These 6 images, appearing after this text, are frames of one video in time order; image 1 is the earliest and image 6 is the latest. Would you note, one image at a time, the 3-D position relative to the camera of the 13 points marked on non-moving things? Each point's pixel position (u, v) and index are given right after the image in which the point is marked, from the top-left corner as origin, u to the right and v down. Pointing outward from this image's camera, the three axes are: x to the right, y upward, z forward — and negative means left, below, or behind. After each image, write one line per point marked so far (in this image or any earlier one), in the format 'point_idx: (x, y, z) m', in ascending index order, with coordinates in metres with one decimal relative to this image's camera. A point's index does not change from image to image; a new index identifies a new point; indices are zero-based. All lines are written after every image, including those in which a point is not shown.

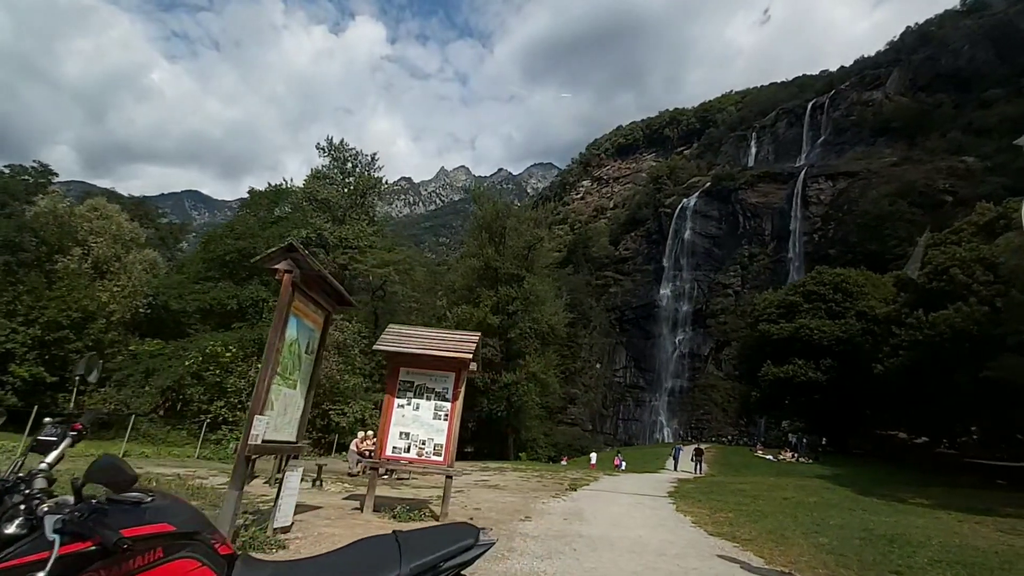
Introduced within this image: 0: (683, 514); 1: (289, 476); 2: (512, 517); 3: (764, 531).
0: (+3.3, -4.3, +11.5) m
1: (-2.1, -1.7, +5.7) m
2: (0.0, -3.3, +8.8) m
3: (+4.0, -3.9, +9.7) m
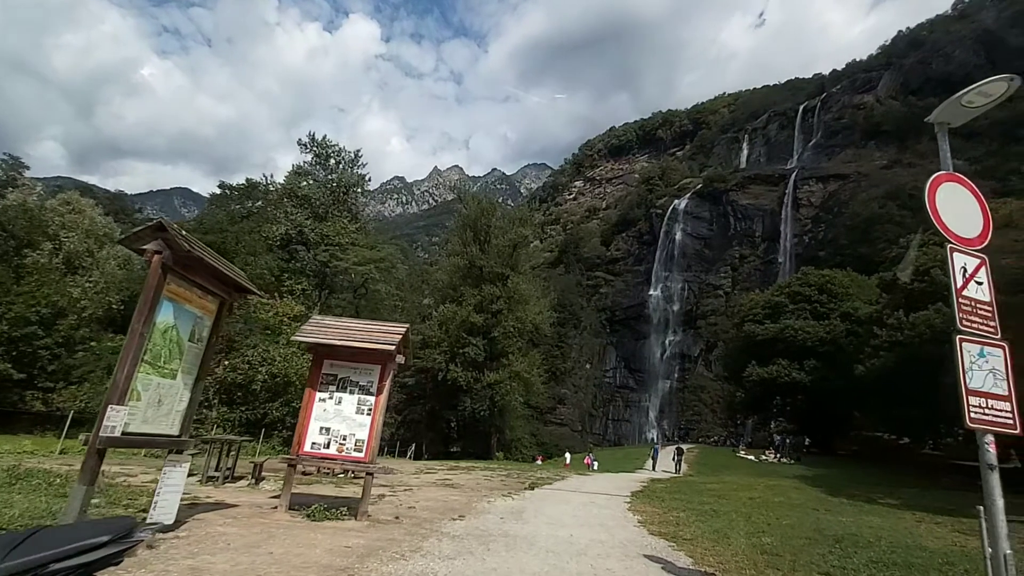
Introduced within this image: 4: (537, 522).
0: (+2.3, -4.2, +11.2) m
1: (-3.0, -1.6, +5.3) m
2: (-1.0, -3.2, +8.5) m
3: (+3.1, -3.8, +9.4) m
4: (+0.4, -3.4, +8.8) m
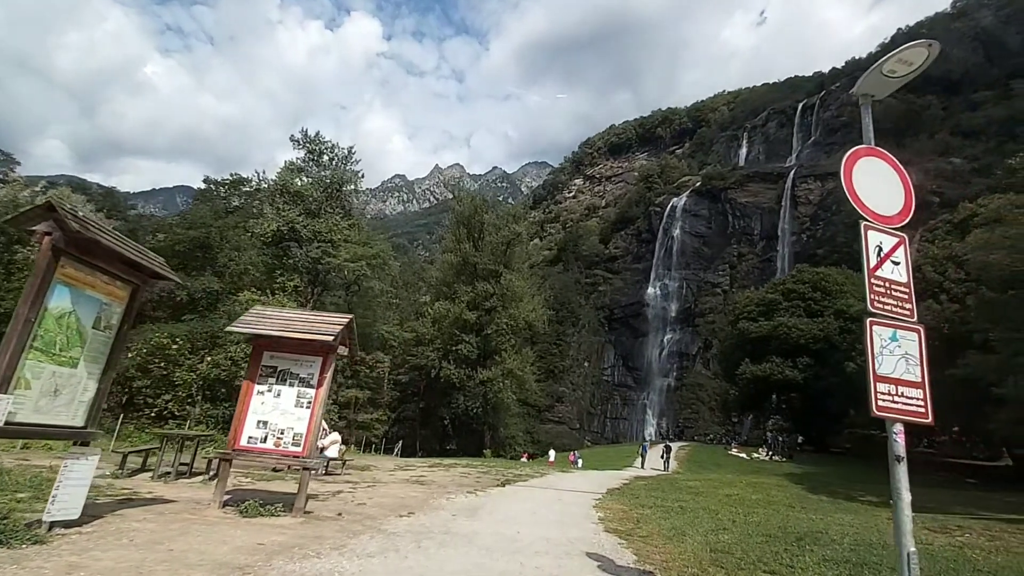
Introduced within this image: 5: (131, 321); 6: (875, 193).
0: (+1.6, -4.0, +11.0) m
1: (-3.7, -1.5, +5.1) m
2: (-1.6, -3.0, +8.3) m
3: (+2.4, -3.6, +9.2) m
4: (-0.3, -3.3, +8.6) m
5: (-3.5, -0.3, +5.6) m
6: (+2.3, +0.6, +3.8) m
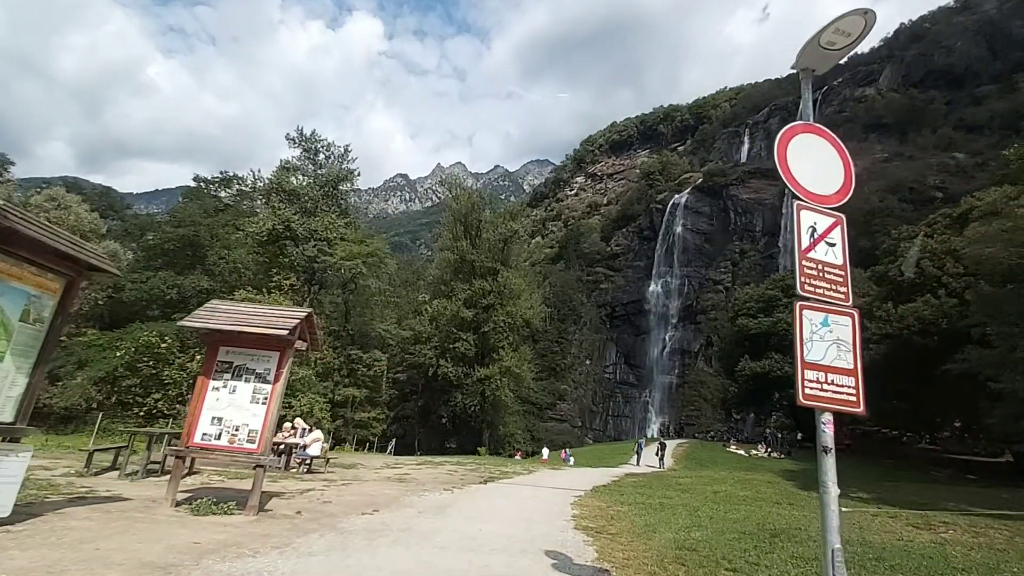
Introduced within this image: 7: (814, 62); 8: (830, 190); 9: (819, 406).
0: (+1.2, -3.9, +10.8) m
1: (-4.2, -1.4, +4.9) m
2: (-2.1, -3.0, +8.1) m
3: (+1.9, -3.5, +9.0) m
4: (-0.8, -3.2, +8.4) m
5: (-4.0, -0.2, +5.4) m
6: (+1.8, +0.7, +3.6) m
7: (+1.9, +1.4, +3.9) m
8: (+1.9, +0.6, +3.6) m
9: (+1.6, -0.6, +3.1) m
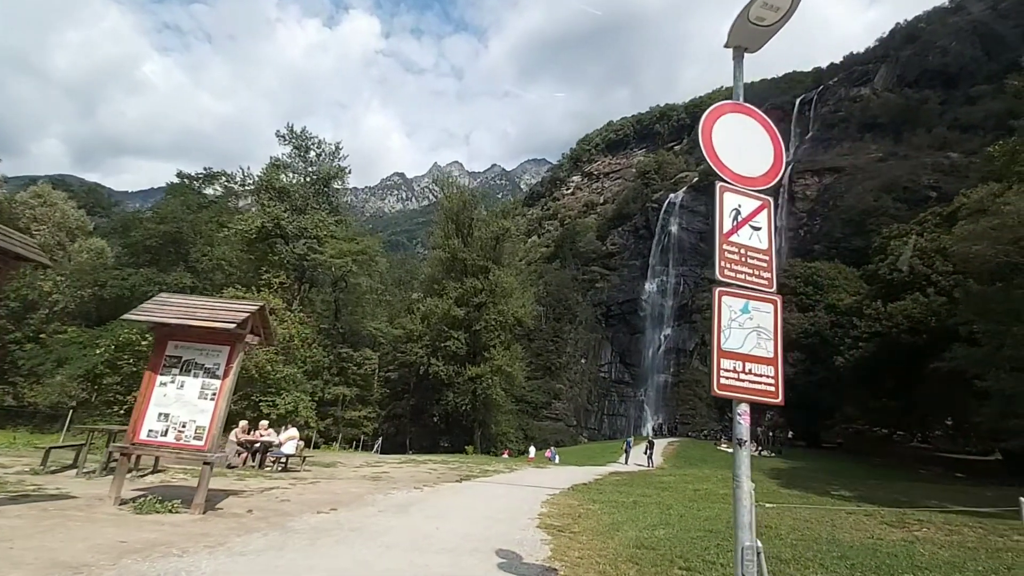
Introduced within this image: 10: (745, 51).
0: (+0.6, -3.8, +10.7) m
1: (-4.7, -1.3, +4.7) m
2: (-2.6, -2.9, +7.9) m
3: (+1.4, -3.4, +8.9) m
4: (-1.3, -3.1, +8.3) m
5: (-4.5, -0.2, +5.2) m
6: (+1.3, +0.8, +3.5) m
7: (+1.4, +1.5, +3.7) m
8: (+1.4, +0.7, +3.5) m
9: (+1.1, -0.5, +3.0) m
10: (+1.5, +1.5, +3.8) m
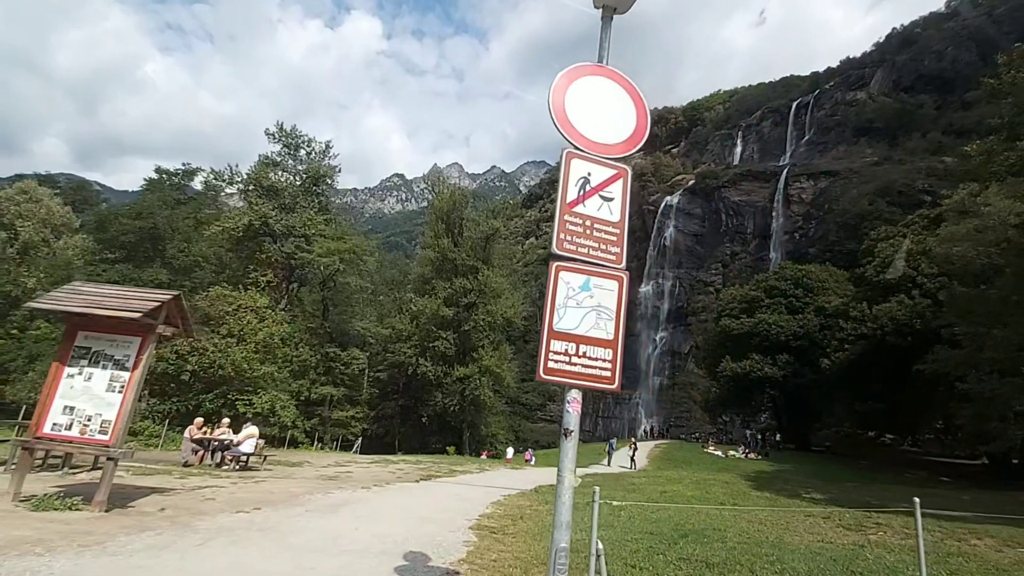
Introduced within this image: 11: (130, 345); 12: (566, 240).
0: (-0.3, -3.7, +10.4) m
1: (-5.5, -1.2, +4.4) m
2: (-3.5, -2.8, +7.6) m
3: (+0.5, -3.3, +8.6) m
4: (-2.2, -3.0, +8.0) m
5: (-5.4, 0.0, +5.0) m
6: (+0.4, +0.9, +3.2) m
7: (+0.6, +1.6, +3.4) m
8: (+0.5, +0.8, +3.2) m
9: (+0.2, -0.4, +2.7) m
10: (+0.6, +1.6, +3.5) m
11: (-4.3, -0.6, +6.9) m
12: (+0.3, +0.2, +2.9) m
